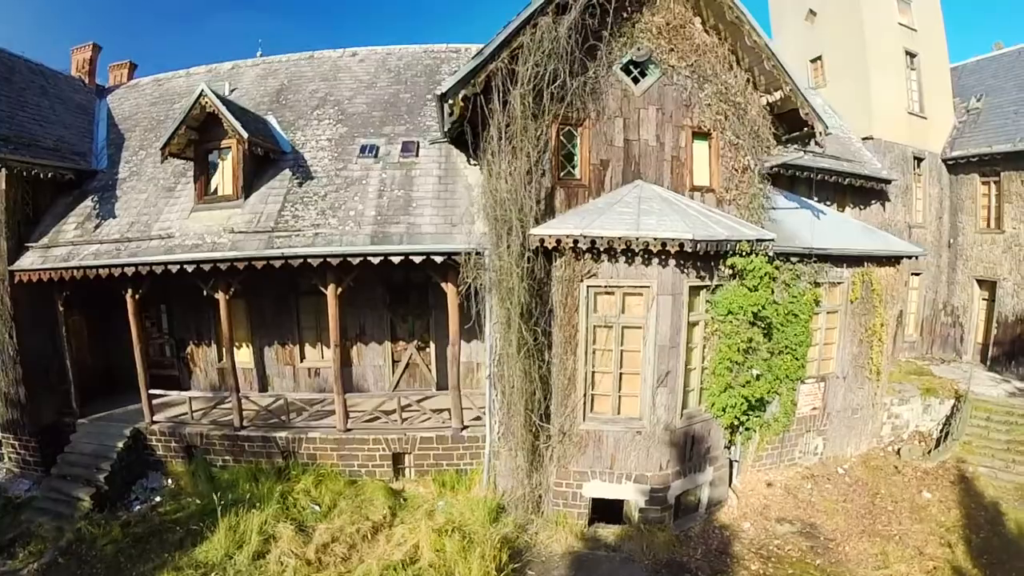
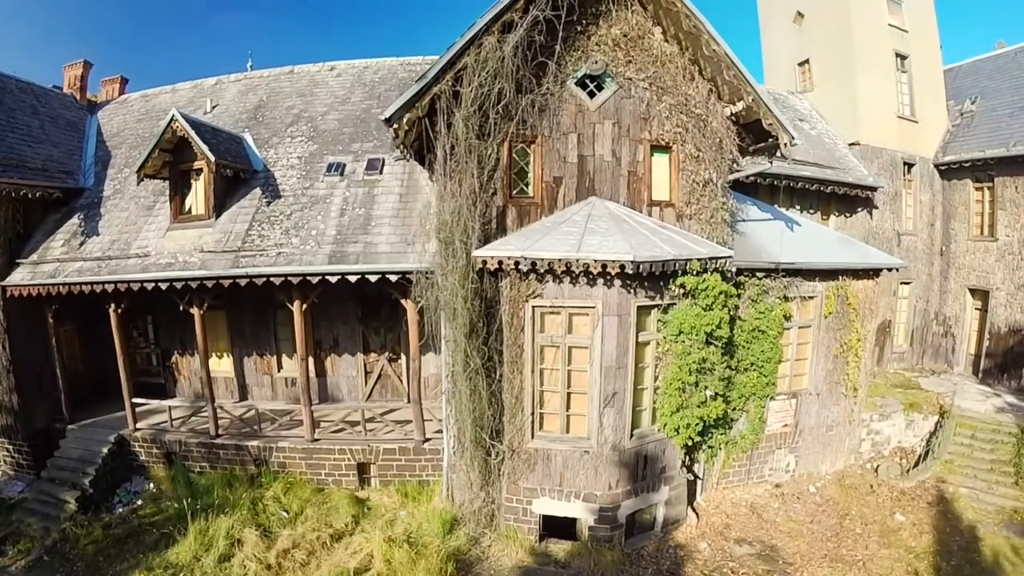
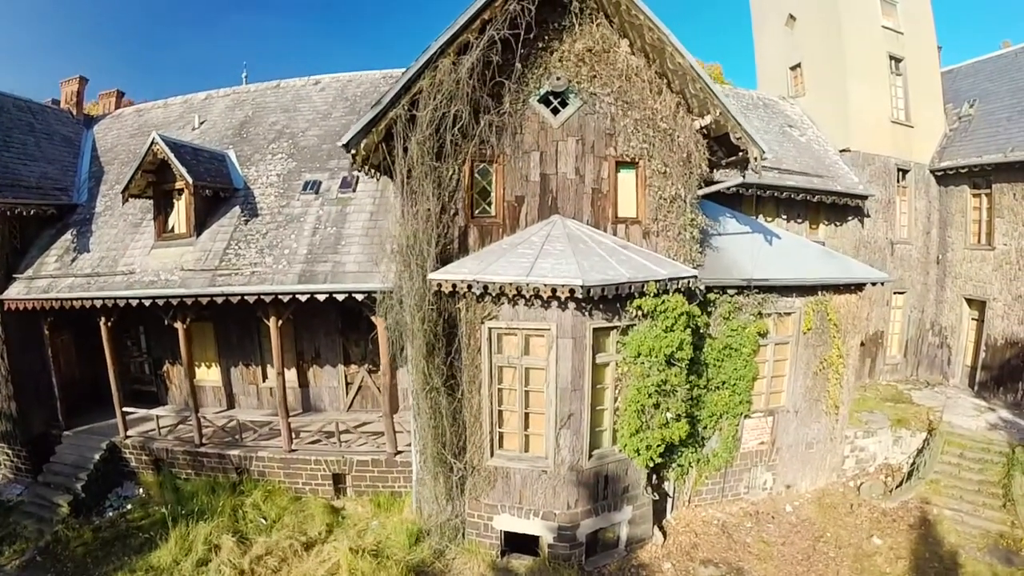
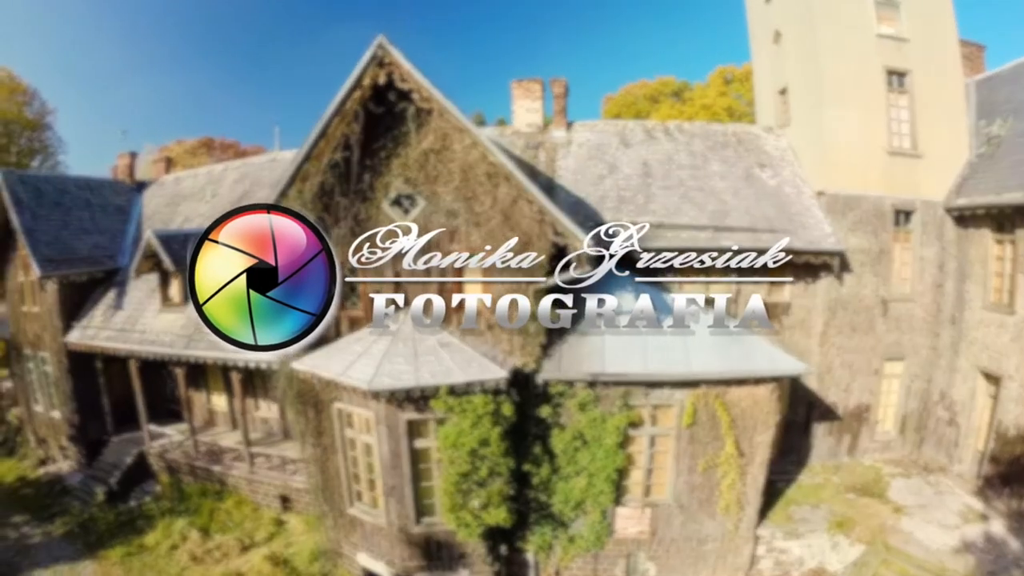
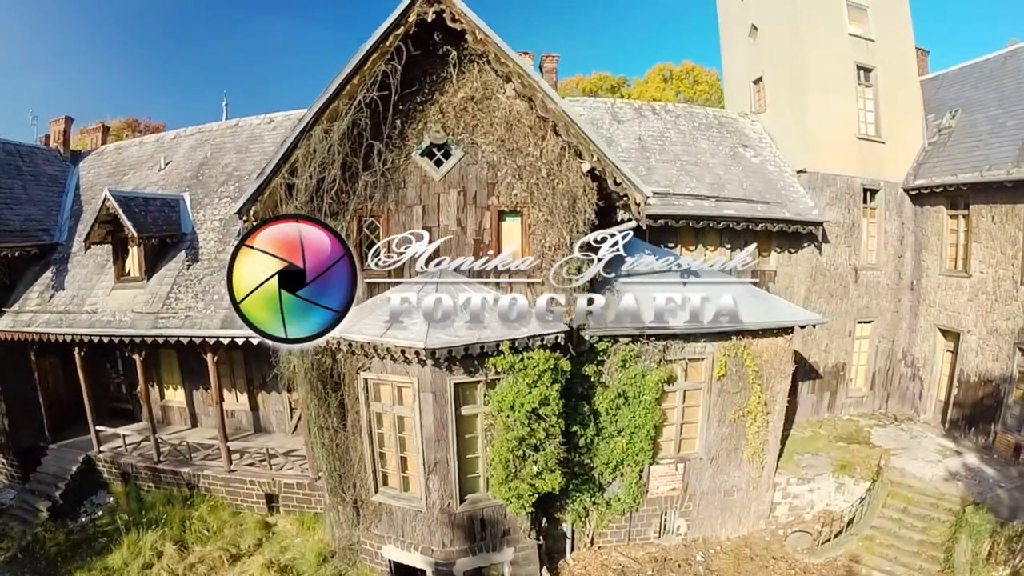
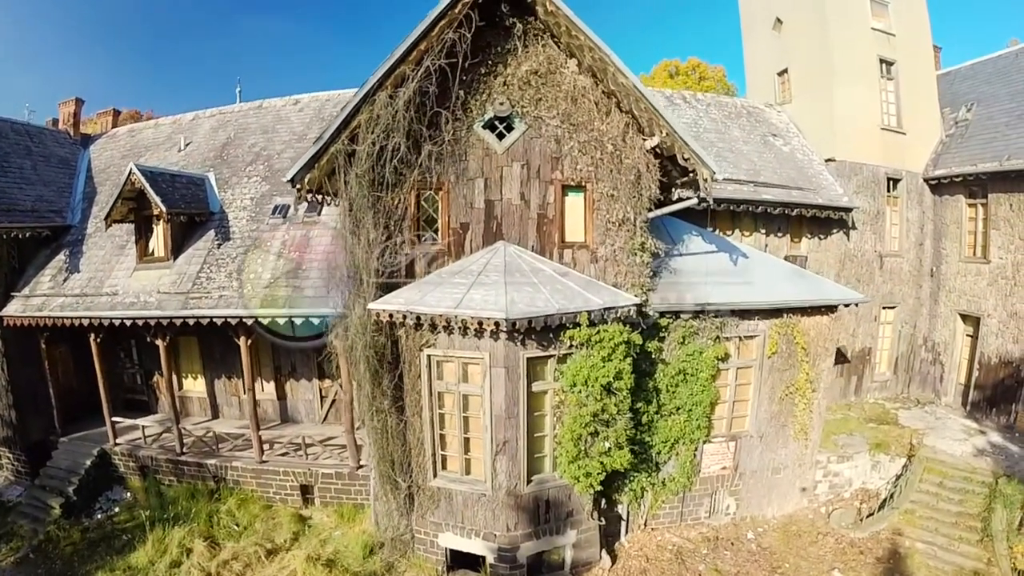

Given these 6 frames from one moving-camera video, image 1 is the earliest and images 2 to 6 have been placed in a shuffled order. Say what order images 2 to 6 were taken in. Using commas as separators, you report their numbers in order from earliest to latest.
2, 3, 6, 5, 4
